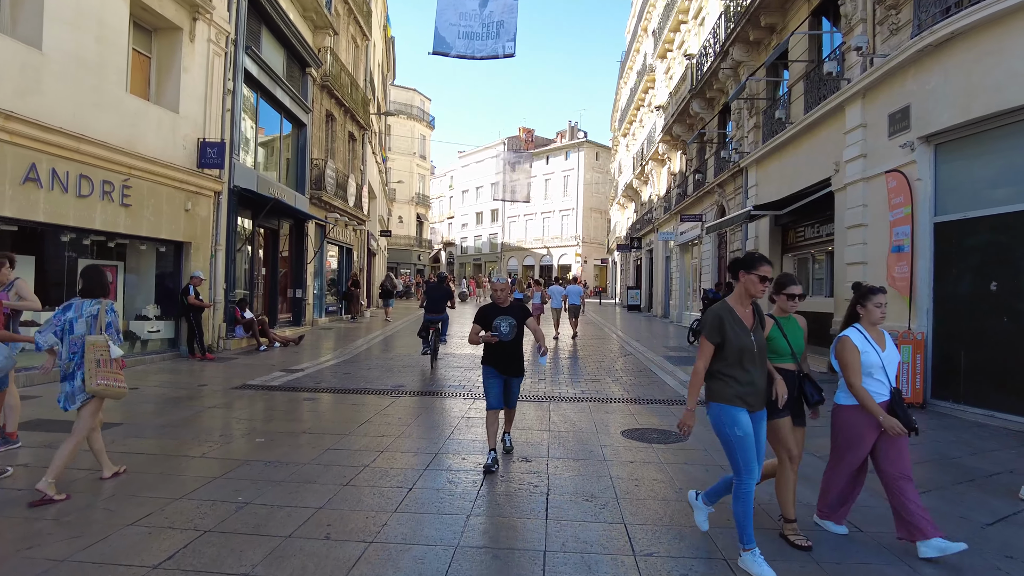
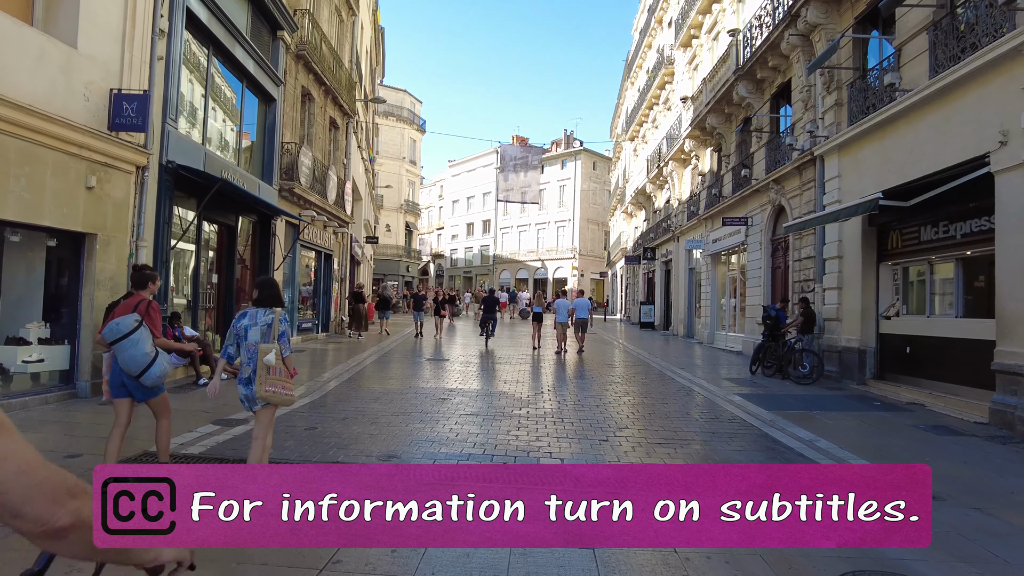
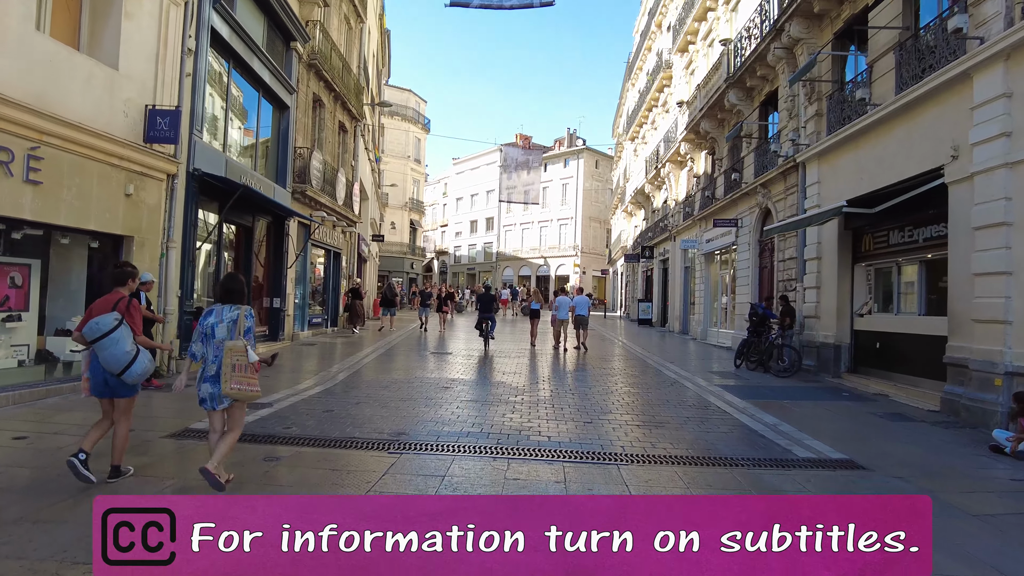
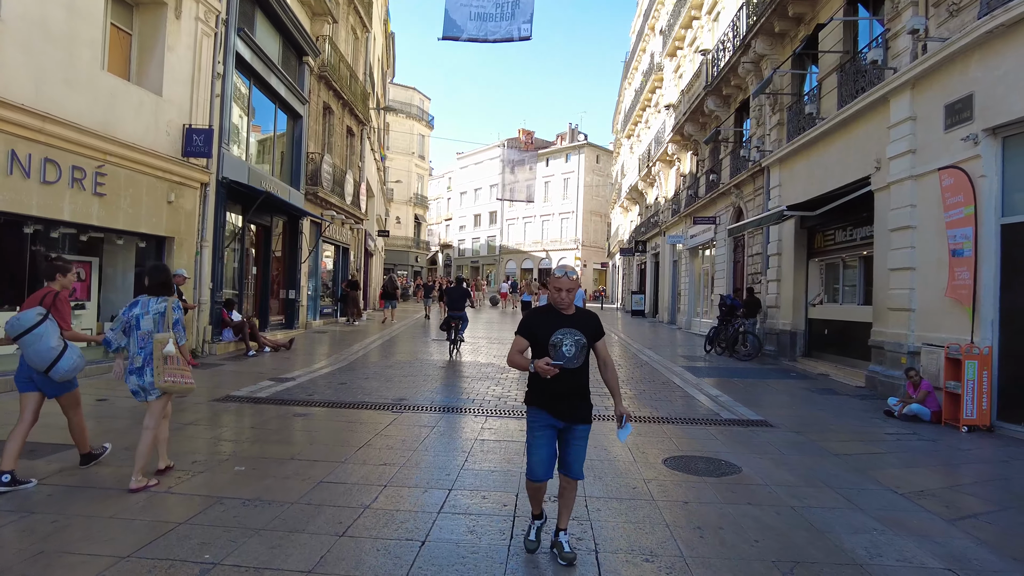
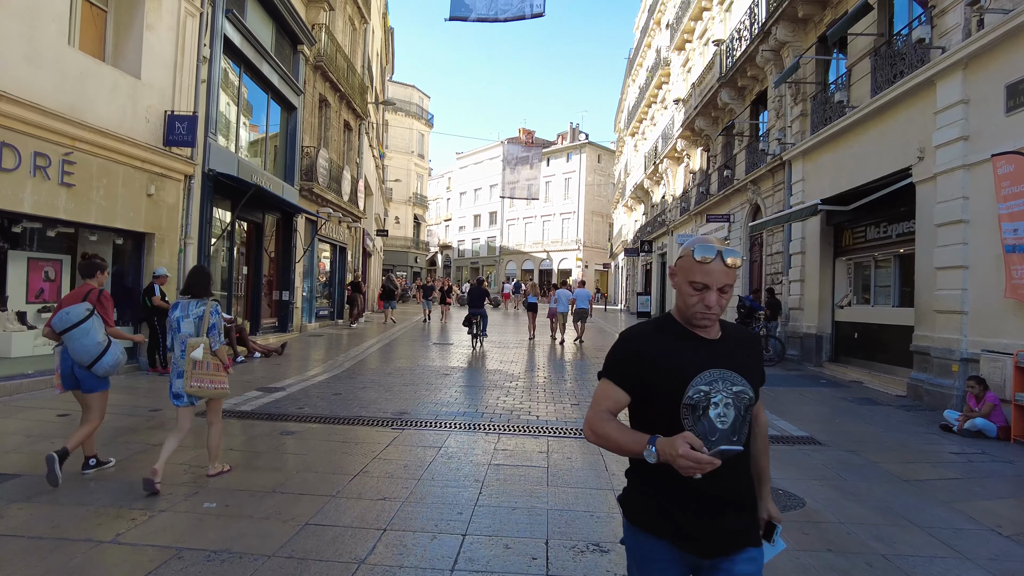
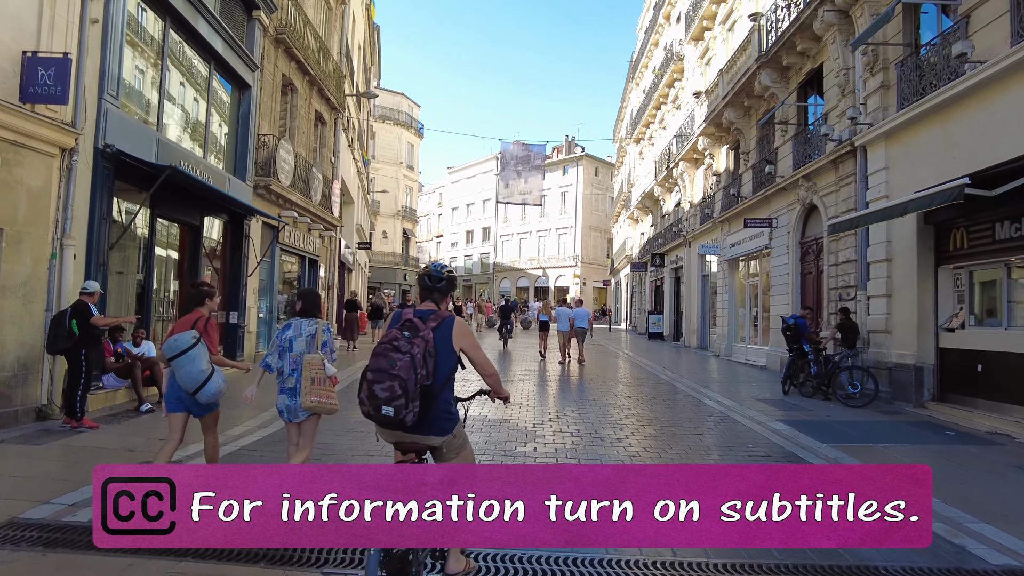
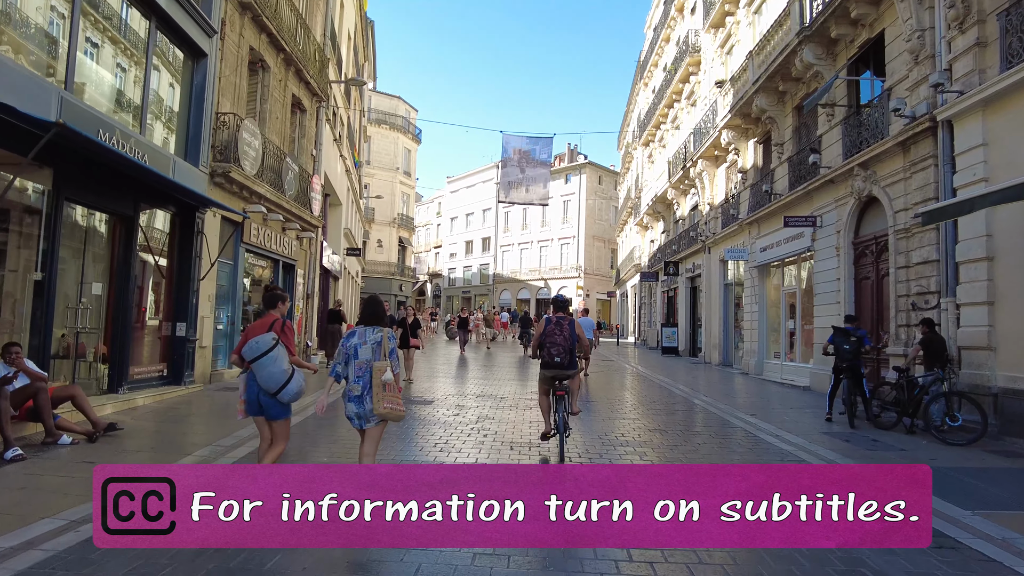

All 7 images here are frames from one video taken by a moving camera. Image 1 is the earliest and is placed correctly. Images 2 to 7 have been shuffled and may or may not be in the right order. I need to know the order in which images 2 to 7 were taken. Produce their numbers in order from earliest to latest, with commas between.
4, 5, 3, 2, 6, 7
